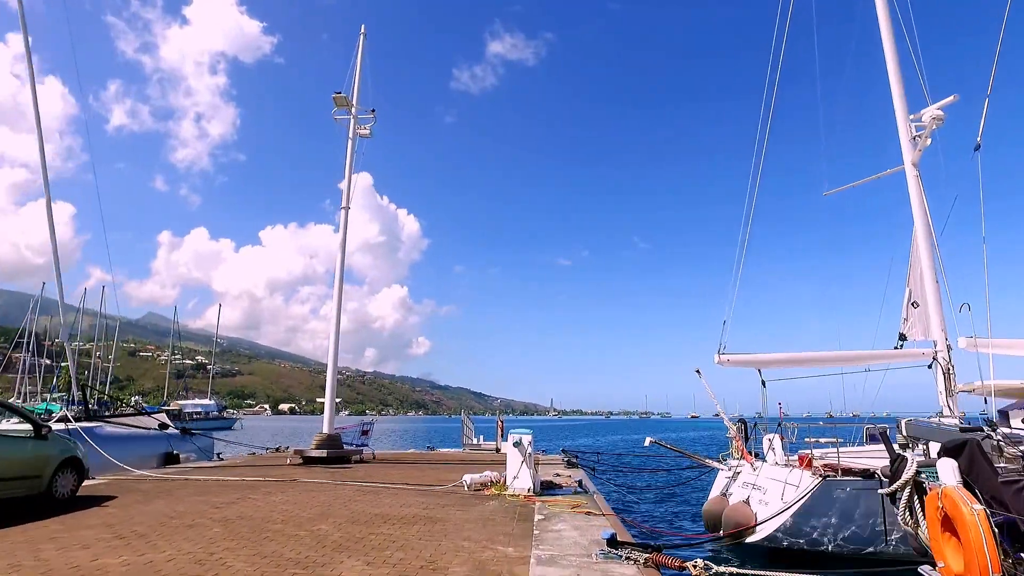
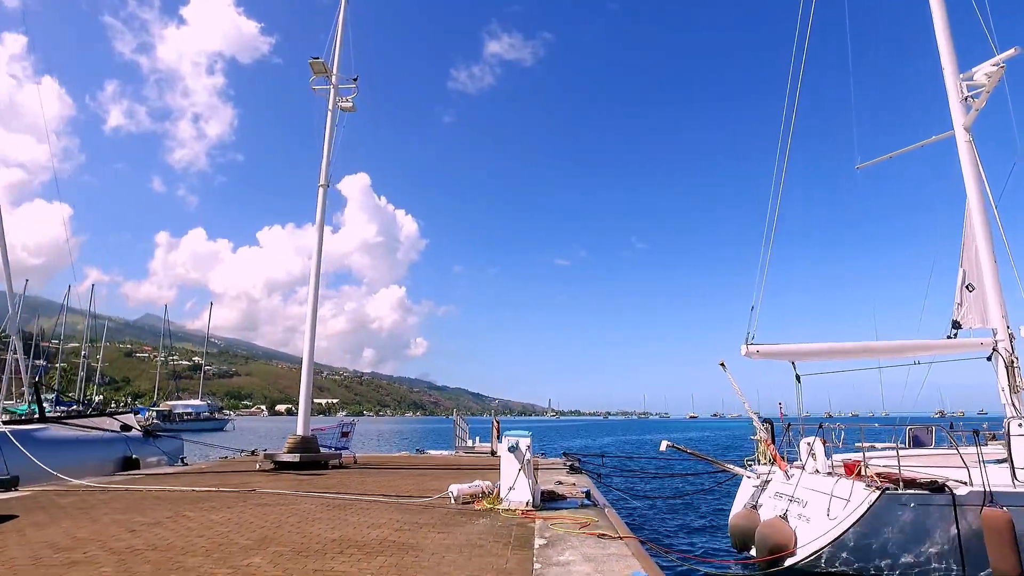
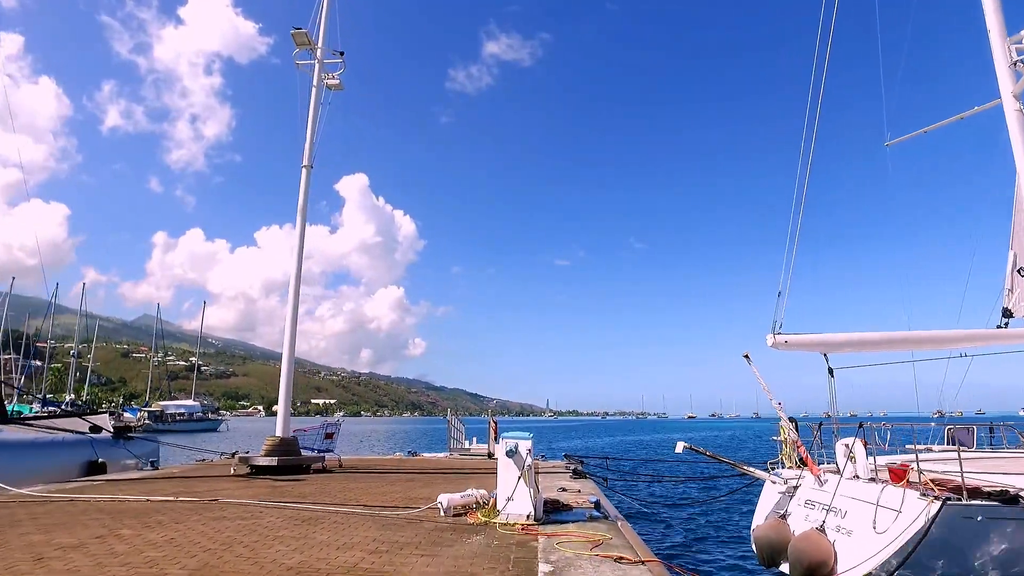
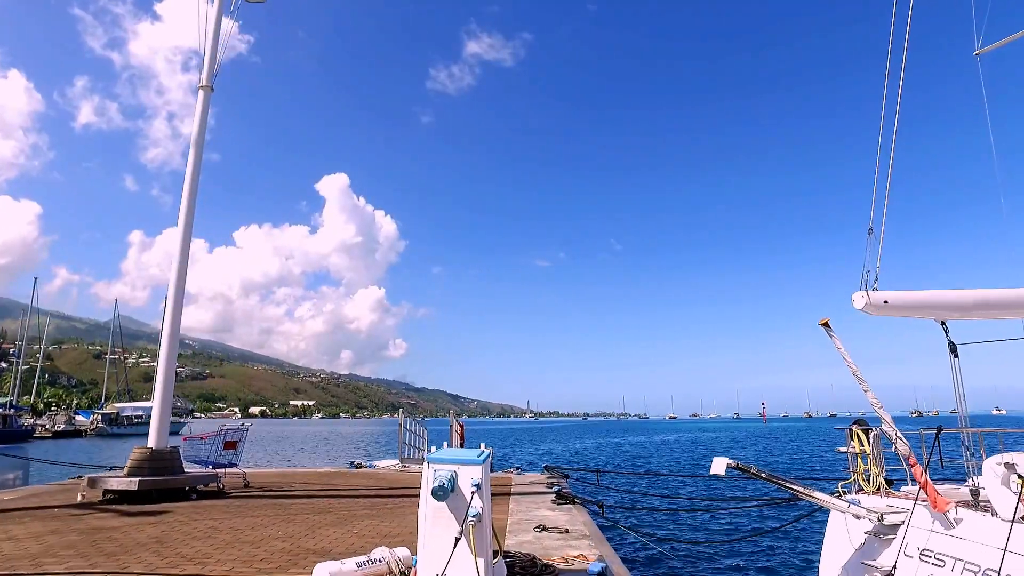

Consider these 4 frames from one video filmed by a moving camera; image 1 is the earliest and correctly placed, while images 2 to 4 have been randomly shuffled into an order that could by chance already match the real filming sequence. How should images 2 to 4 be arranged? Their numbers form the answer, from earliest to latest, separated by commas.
2, 3, 4
